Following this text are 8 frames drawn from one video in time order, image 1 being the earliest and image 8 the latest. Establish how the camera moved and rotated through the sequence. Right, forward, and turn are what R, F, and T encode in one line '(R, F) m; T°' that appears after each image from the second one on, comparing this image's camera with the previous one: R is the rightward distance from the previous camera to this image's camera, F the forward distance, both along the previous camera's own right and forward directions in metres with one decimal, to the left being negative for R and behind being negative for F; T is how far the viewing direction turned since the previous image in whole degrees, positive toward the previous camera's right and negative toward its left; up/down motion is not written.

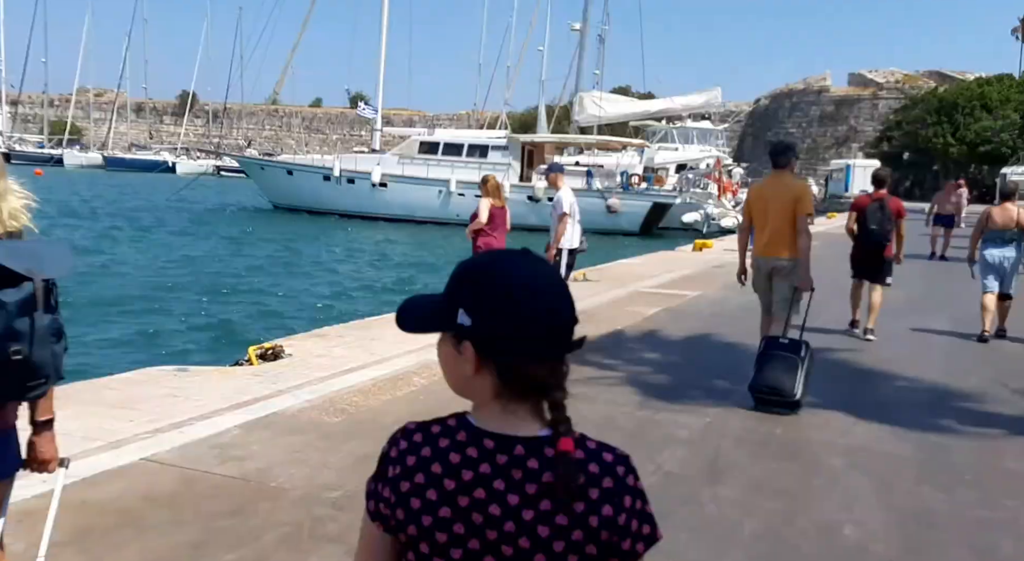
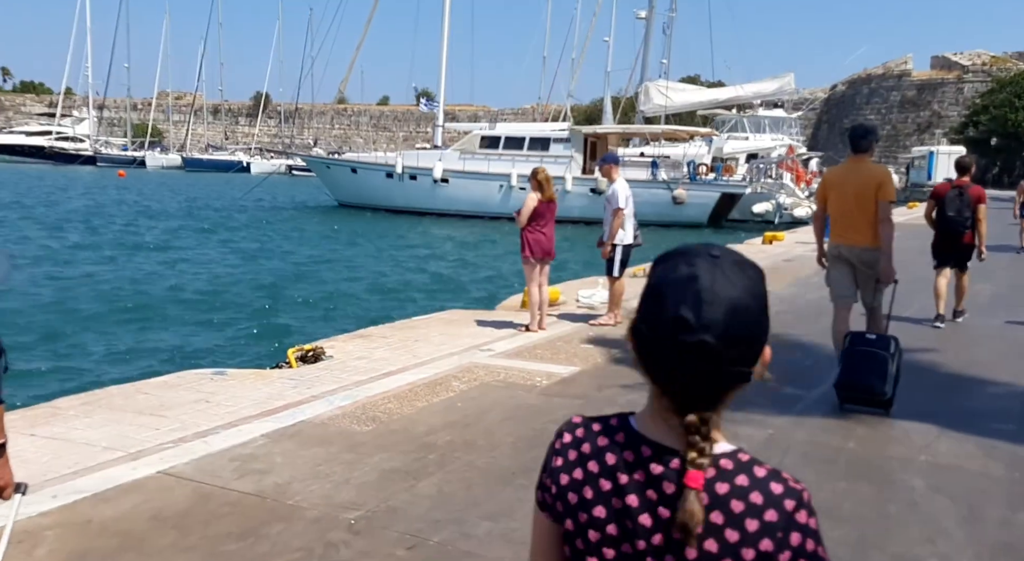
(+0.2, +0.4) m; -4°
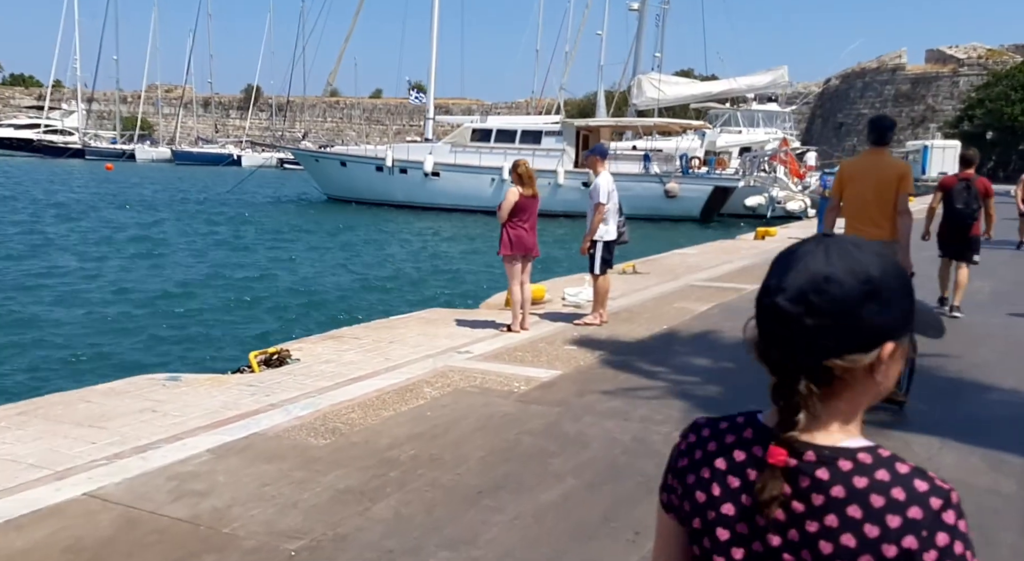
(+0.1, +0.4) m; 0°
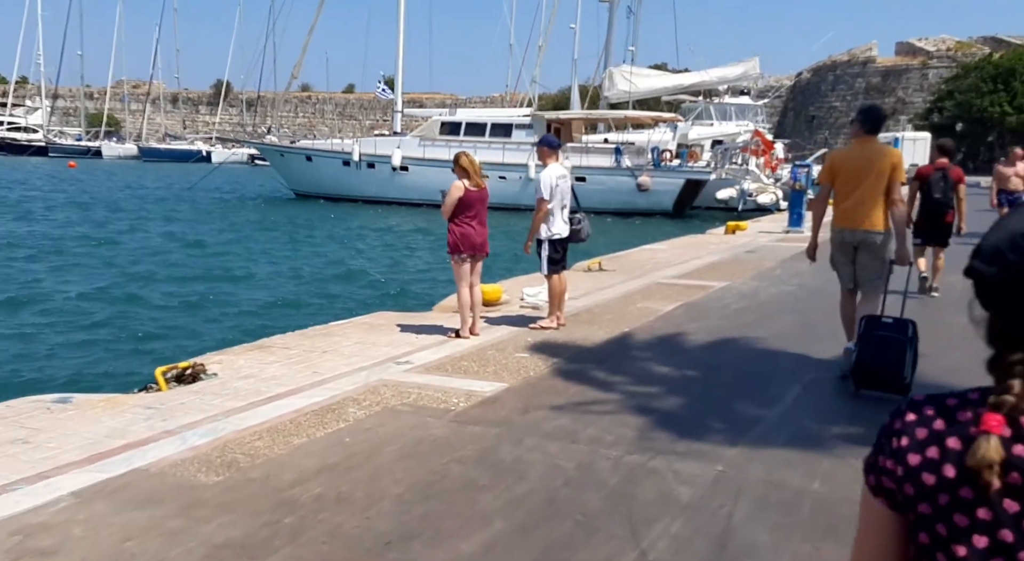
(+0.2, +0.7) m; +1°
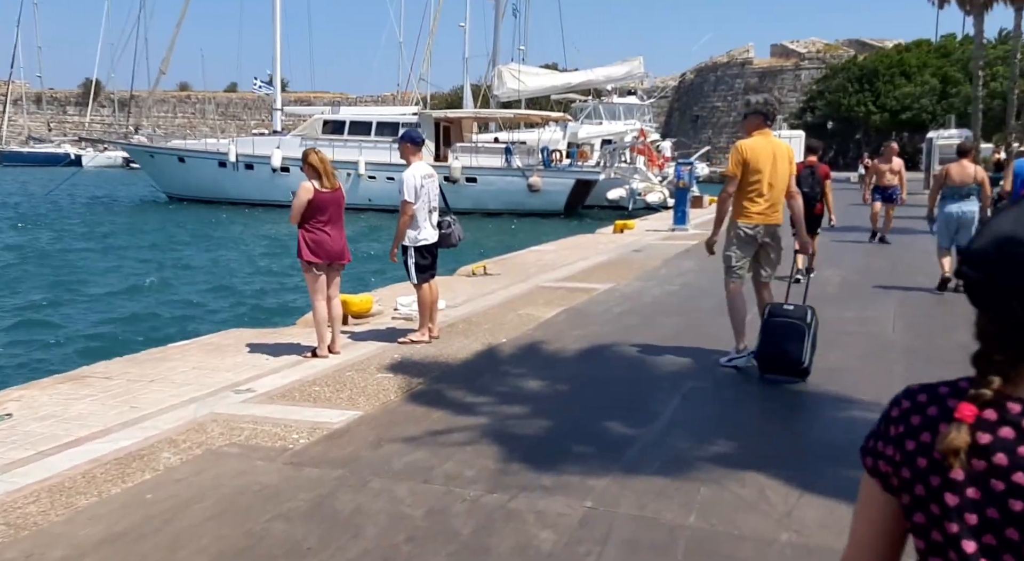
(+0.3, +0.7) m; +6°
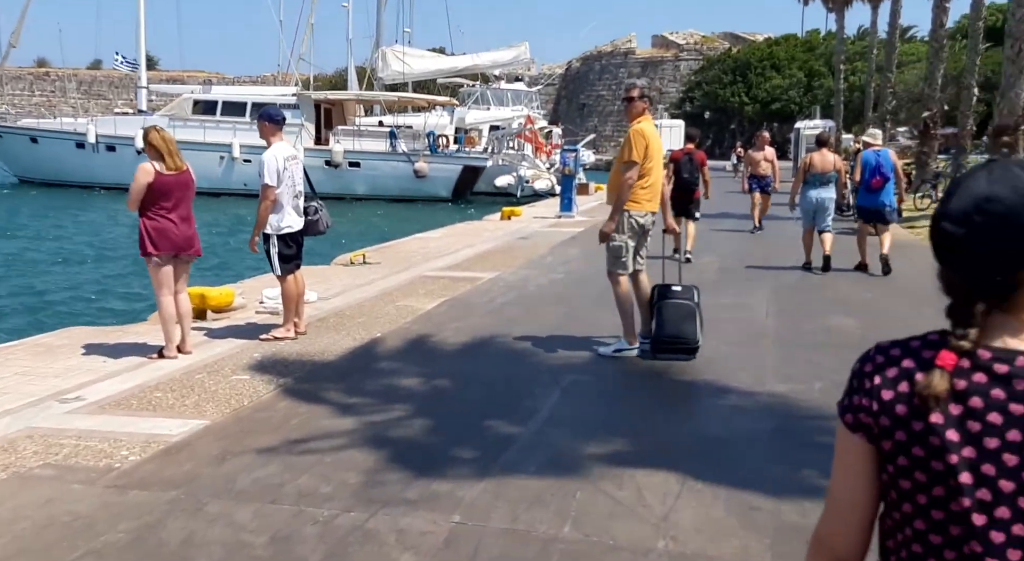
(+0.1, +0.5) m; +6°
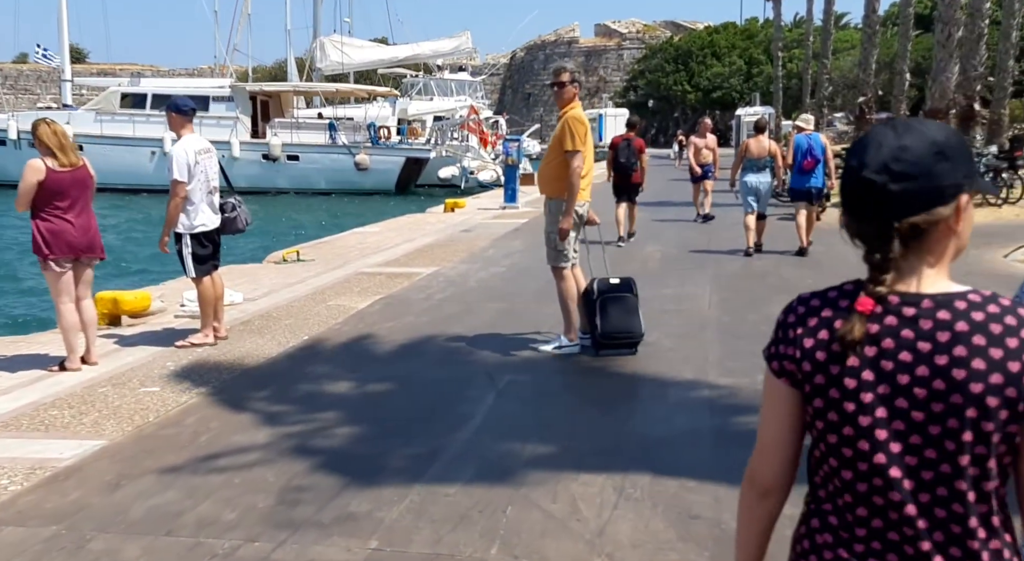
(+0.1, +0.4) m; +3°
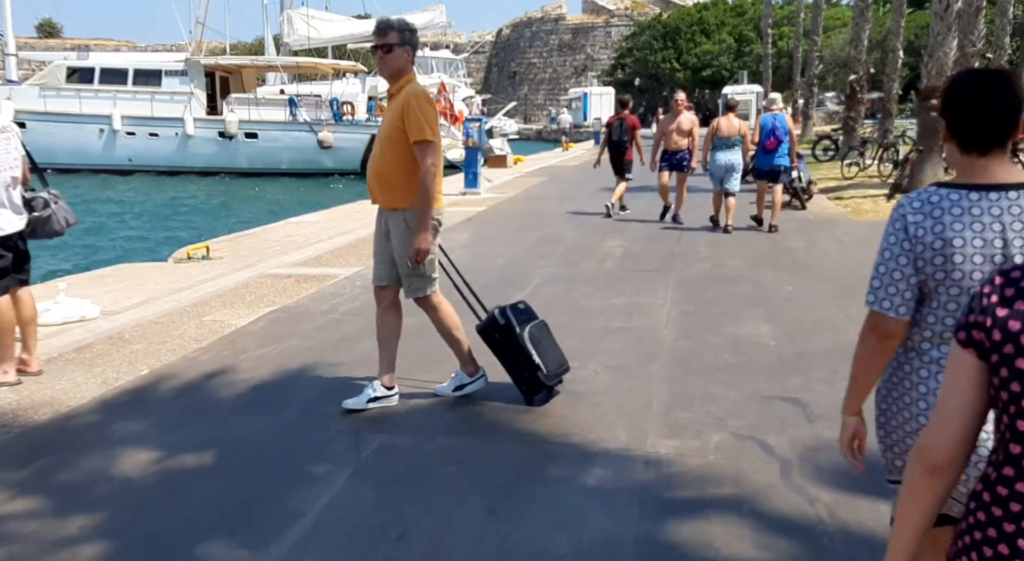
(+0.6, +1.7) m; +1°
